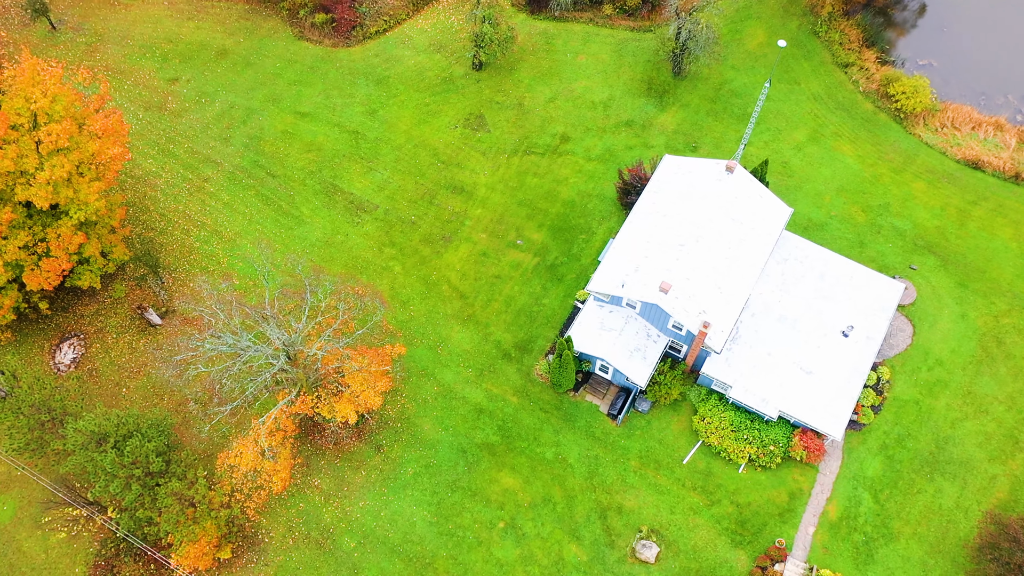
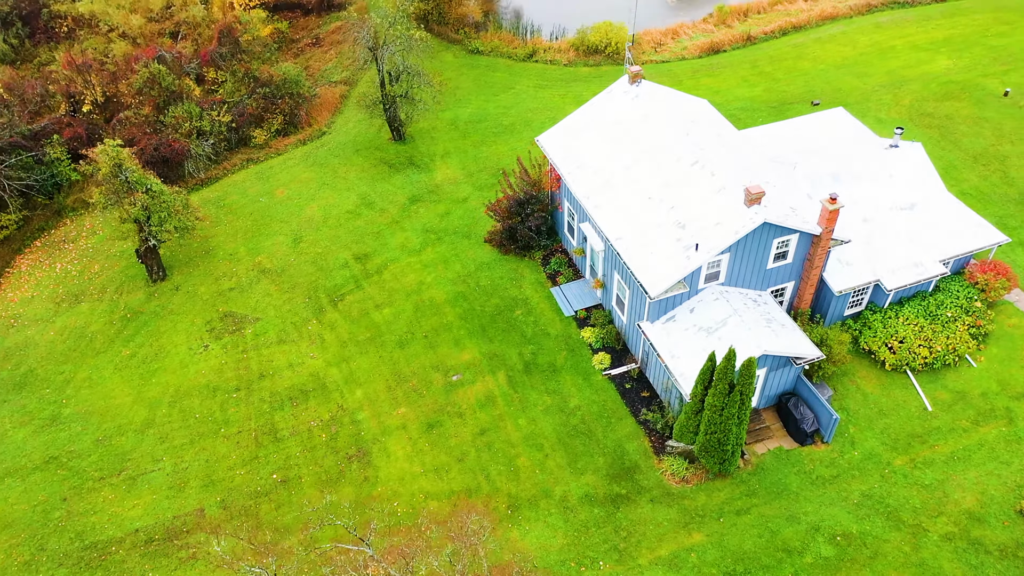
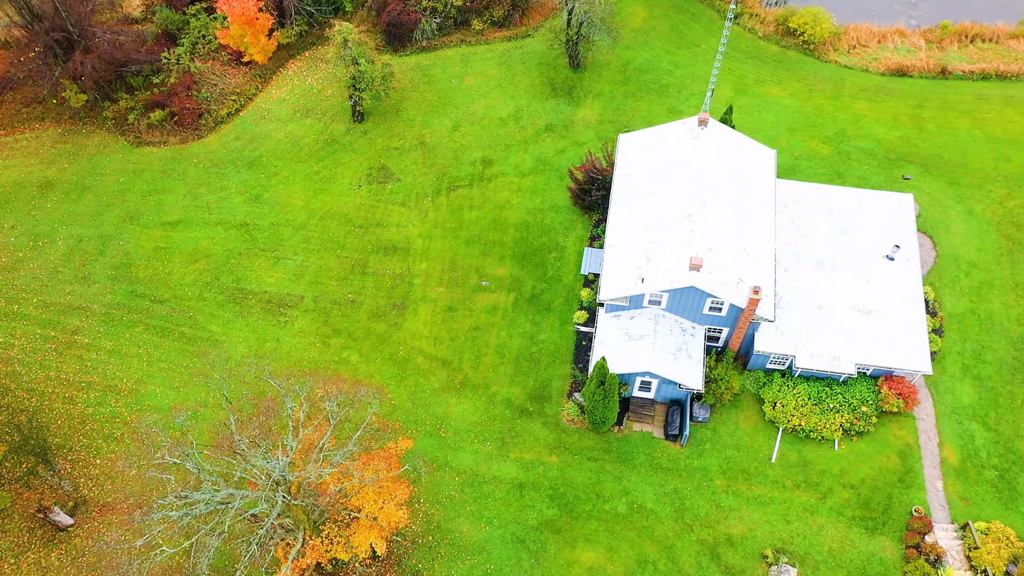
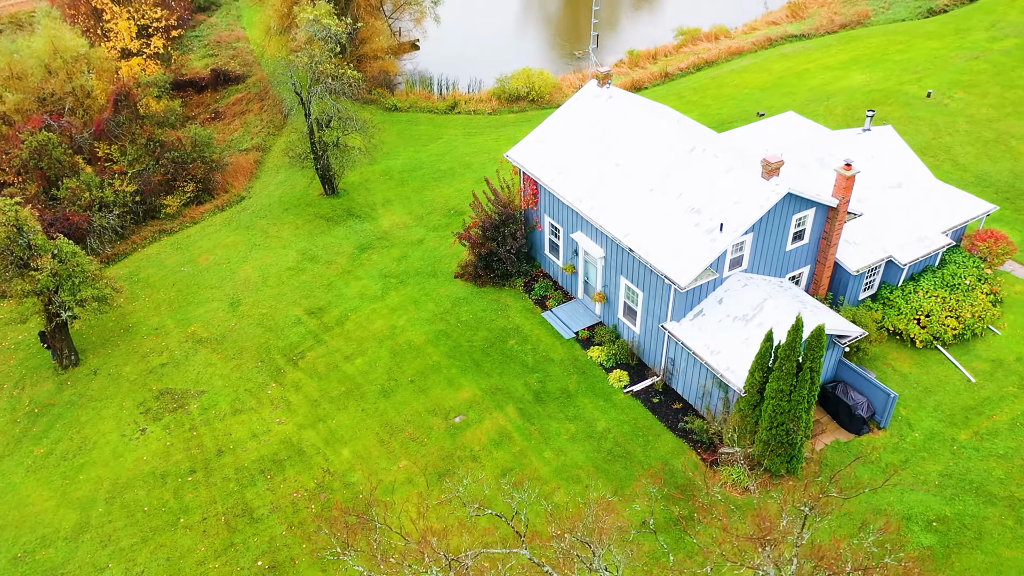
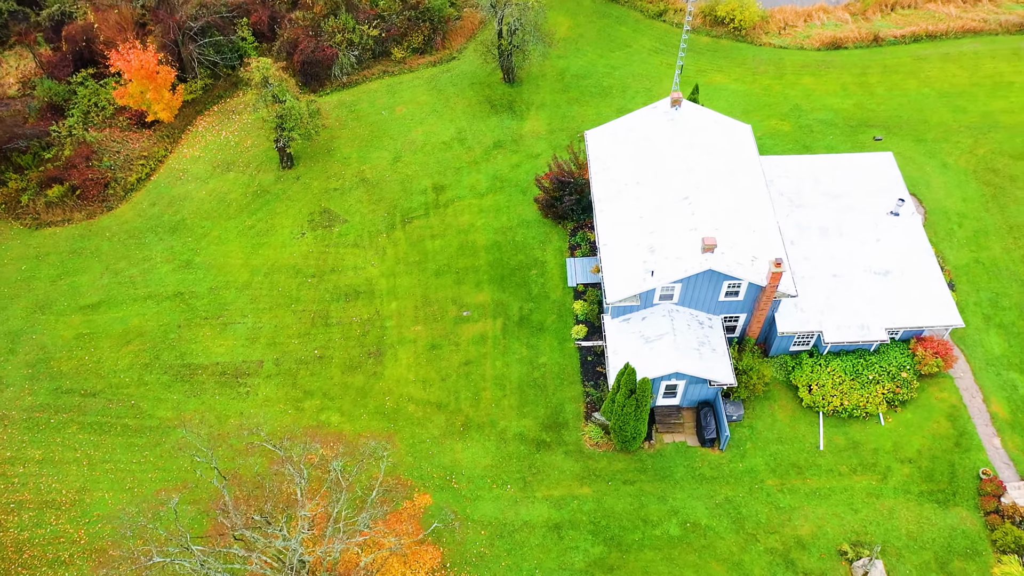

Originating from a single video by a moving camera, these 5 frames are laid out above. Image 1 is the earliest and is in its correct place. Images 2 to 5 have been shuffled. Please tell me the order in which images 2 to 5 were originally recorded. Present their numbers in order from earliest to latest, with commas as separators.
3, 5, 2, 4
